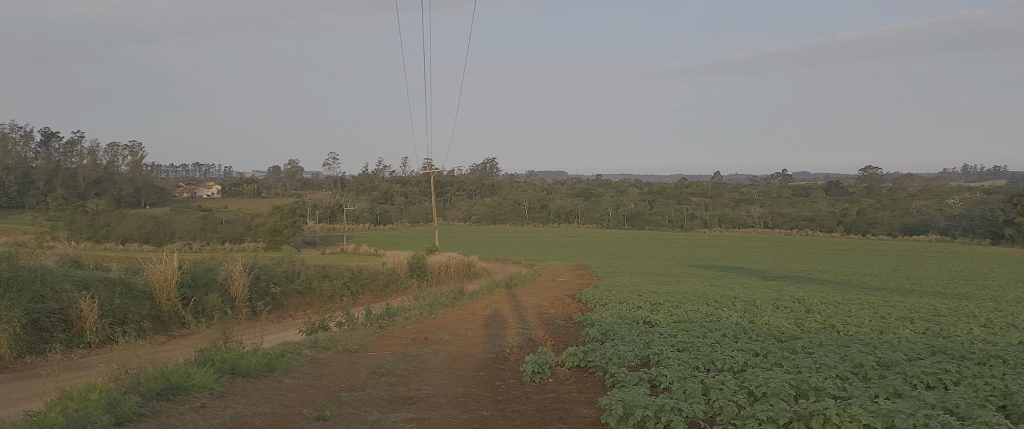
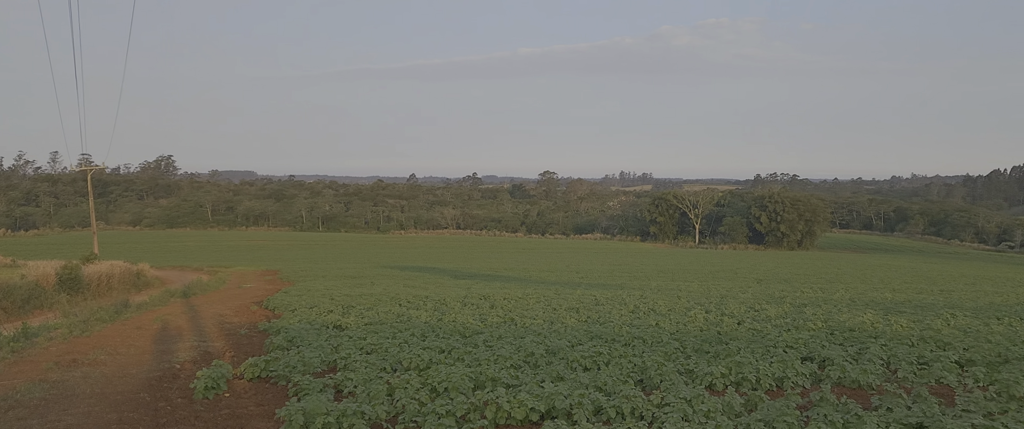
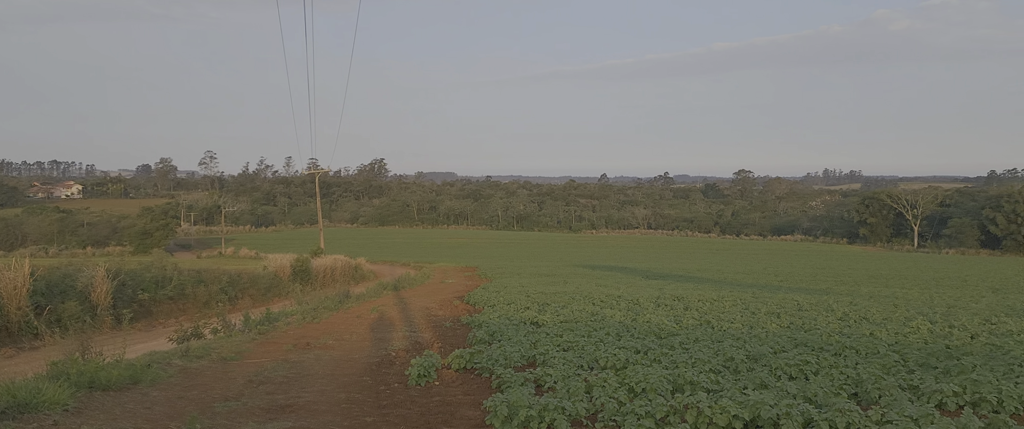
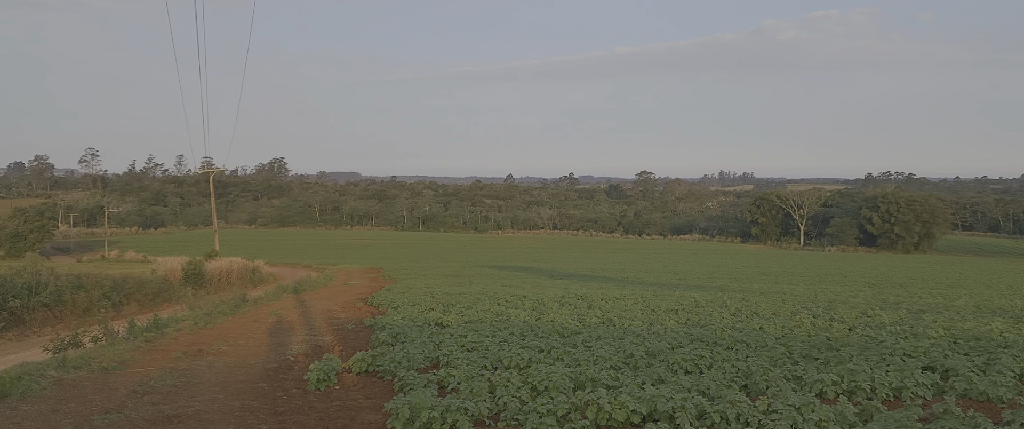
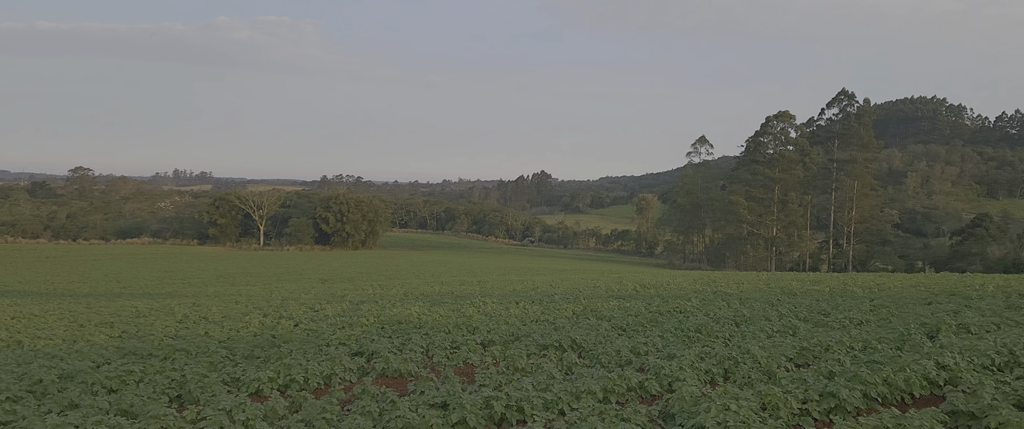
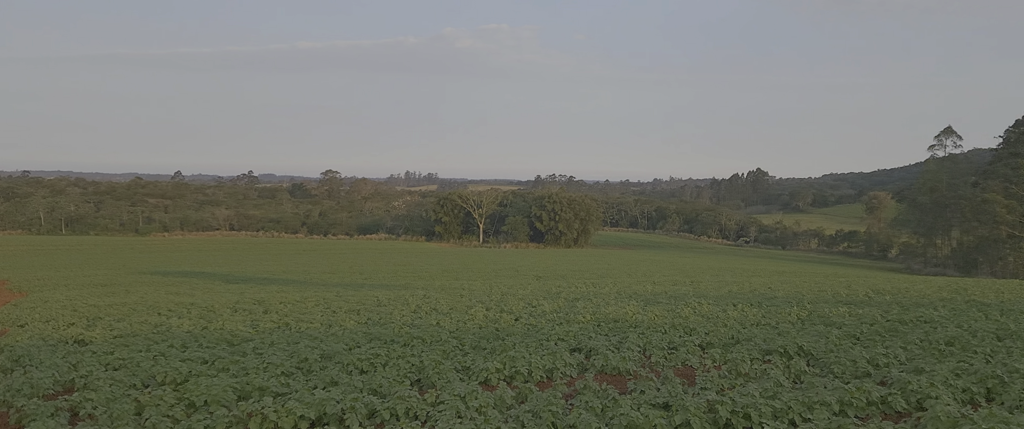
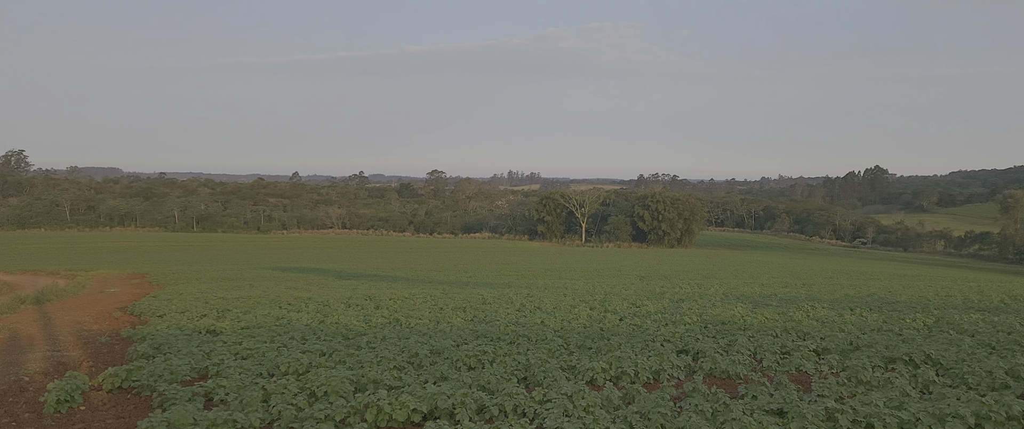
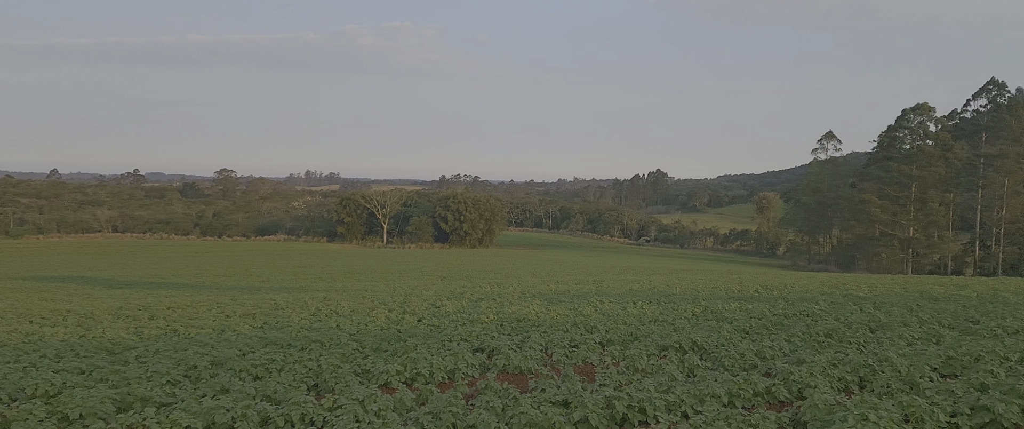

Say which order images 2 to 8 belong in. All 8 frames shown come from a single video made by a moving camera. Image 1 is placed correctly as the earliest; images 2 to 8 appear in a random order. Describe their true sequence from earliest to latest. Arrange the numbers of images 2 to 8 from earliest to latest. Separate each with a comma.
3, 4, 2, 7, 6, 8, 5
